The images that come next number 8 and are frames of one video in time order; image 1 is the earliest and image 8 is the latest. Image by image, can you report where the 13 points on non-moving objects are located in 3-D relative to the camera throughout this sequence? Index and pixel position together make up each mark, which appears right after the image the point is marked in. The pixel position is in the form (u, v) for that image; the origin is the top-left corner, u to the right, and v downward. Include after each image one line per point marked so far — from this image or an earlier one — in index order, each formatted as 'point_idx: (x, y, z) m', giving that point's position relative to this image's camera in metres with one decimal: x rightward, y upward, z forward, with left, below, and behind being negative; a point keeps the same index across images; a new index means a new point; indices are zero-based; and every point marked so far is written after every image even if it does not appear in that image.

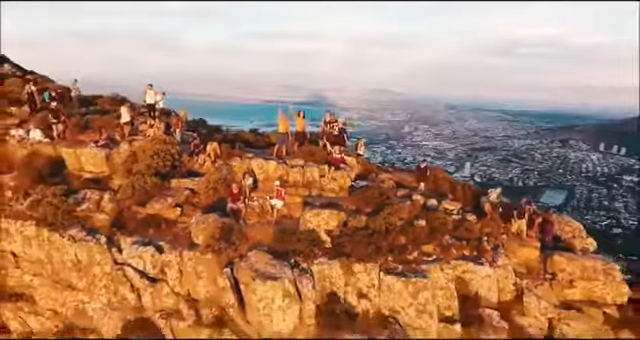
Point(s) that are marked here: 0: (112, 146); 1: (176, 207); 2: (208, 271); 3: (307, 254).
0: (-3.4, +0.4, +11.5) m
1: (-2.1, -0.5, +9.7) m
2: (-1.4, -1.3, +8.9) m
3: (-0.2, -1.1, +9.0) m
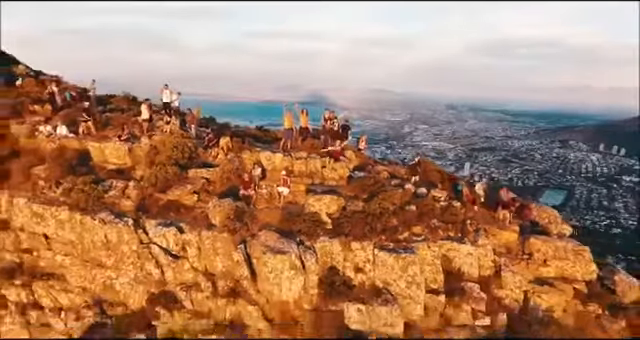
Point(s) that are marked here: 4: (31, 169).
0: (-3.4, +0.5, +12.6) m
1: (-2.0, -0.4, +10.9) m
2: (-1.4, -1.1, +10.1) m
3: (-0.1, -0.9, +10.2) m
4: (-5.4, 0.0, +12.9) m
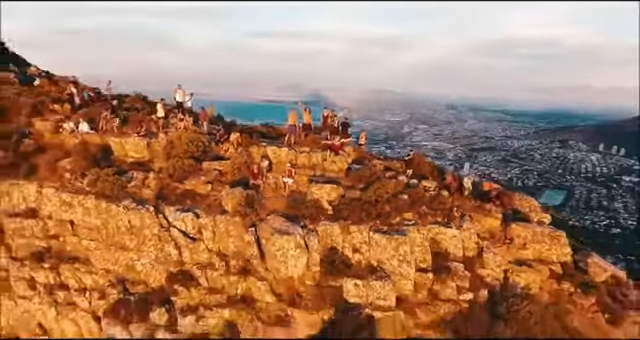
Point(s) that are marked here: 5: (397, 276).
0: (-3.4, +0.7, +13.8) m
1: (-2.0, -0.2, +12.1) m
2: (-1.4, -1.0, +11.3) m
3: (-0.1, -0.8, +11.4) m
4: (-5.4, +0.2, +14.0) m
5: (+1.2, -1.6, +10.8) m
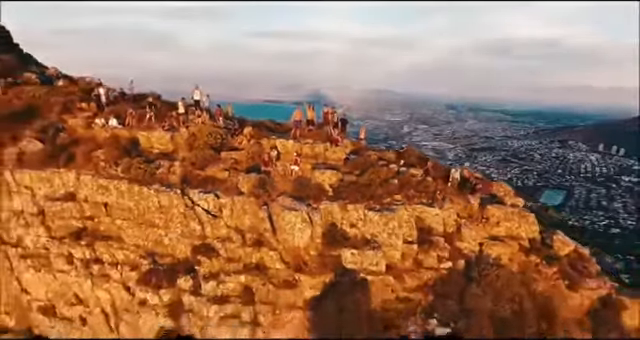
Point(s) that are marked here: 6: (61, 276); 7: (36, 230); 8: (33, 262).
0: (-3.3, +0.9, +15.7) m
1: (-2.0, 0.0, +14.0) m
2: (-1.3, -0.7, +13.2) m
3: (-0.1, -0.5, +13.3) m
4: (-5.3, +0.4, +16.0) m
5: (+1.2, -1.4, +12.7) m
6: (-5.8, -2.4, +15.2) m
7: (-6.6, -1.4, +15.6) m
8: (-6.6, -2.1, +15.6) m
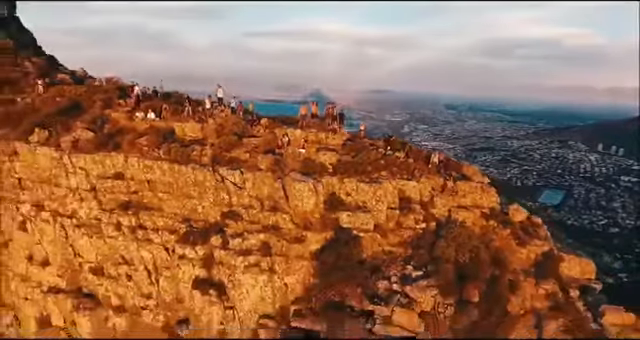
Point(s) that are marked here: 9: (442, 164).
0: (-3.3, +1.3, +19.2) m
1: (-1.9, +0.4, +17.5) m
2: (-1.3, -0.3, +16.7) m
3: (0.0, -0.1, +16.8) m
4: (-5.3, +0.8, +19.4) m
5: (+1.3, -1.0, +16.2) m
6: (-5.8, -1.9, +18.7) m
7: (-6.5, -0.9, +19.1) m
8: (-6.6, -1.7, +19.0) m
9: (+3.3, +0.2, +18.2) m
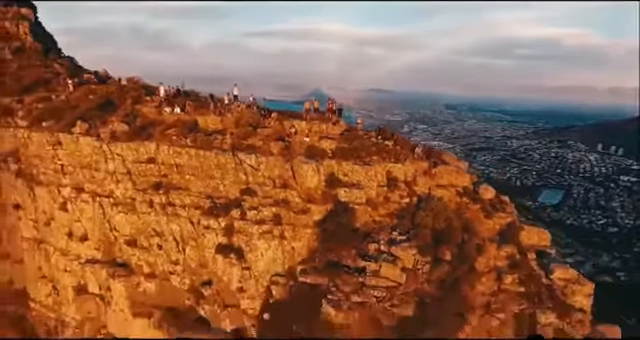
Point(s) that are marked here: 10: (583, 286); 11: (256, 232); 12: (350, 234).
0: (-3.2, +1.8, +22.6) m
1: (-1.9, +0.9, +20.9) m
2: (-1.2, +0.1, +20.1) m
3: (0.0, +0.3, +20.2) m
4: (-5.2, +1.3, +22.8) m
5: (+1.4, -0.5, +19.6) m
6: (-5.7, -1.5, +22.1) m
7: (-6.5, -0.5, +22.5) m
8: (-6.5, -1.2, +22.4) m
9: (+3.4, +0.6, +21.6) m
10: (+7.0, -3.1, +18.1) m
11: (-1.8, -1.8, +19.5) m
12: (+0.8, -1.8, +19.1) m
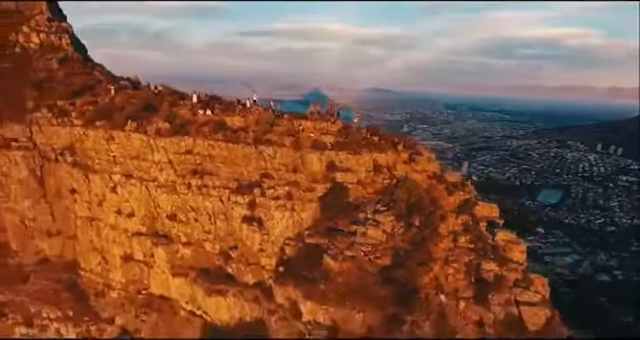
0: (-3.2, +2.2, +28.6) m
1: (-1.8, +1.3, +26.9) m
2: (-1.2, +0.6, +26.1) m
3: (+0.1, +0.8, +26.2) m
4: (-5.1, +1.7, +28.9) m
5: (+1.4, -0.1, +25.6) m
6: (-5.7, -1.0, +28.1) m
7: (-6.4, 0.0, +28.5) m
8: (-6.5, -0.8, +28.5) m
9: (+3.5, +1.0, +27.7) m
10: (+7.1, -2.7, +24.2) m
11: (-1.8, -1.3, +25.5) m
12: (+0.9, -1.4, +25.2) m
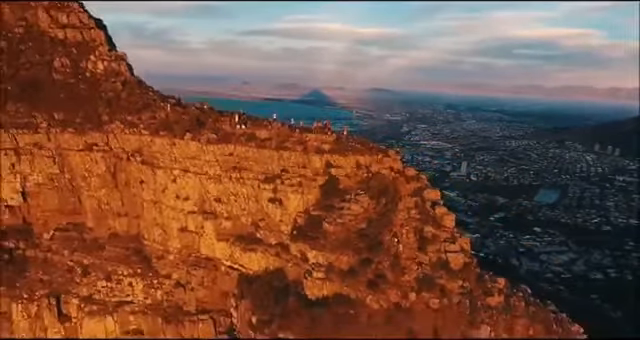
0: (-3.1, +2.4, +41.5) m
1: (-1.7, +1.5, +39.8) m
2: (-1.1, +0.8, +38.9) m
3: (+0.2, +0.9, +39.0) m
4: (-5.1, +1.9, +41.7) m
5: (+1.5, +0.1, +38.4) m
6: (-5.6, -0.9, +41.0) m
7: (-6.4, +0.2, +41.4) m
8: (-6.4, -0.6, +41.3) m
9: (+3.5, +1.2, +40.5) m
10: (+7.1, -2.5, +37.0) m
11: (-1.7, -1.2, +38.4) m
12: (+0.9, -1.2, +38.0) m
